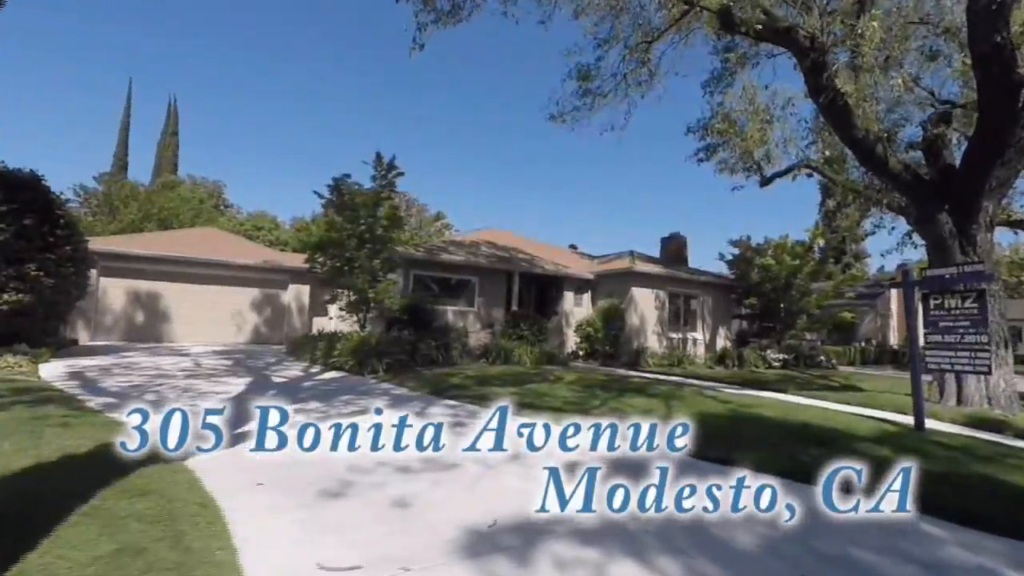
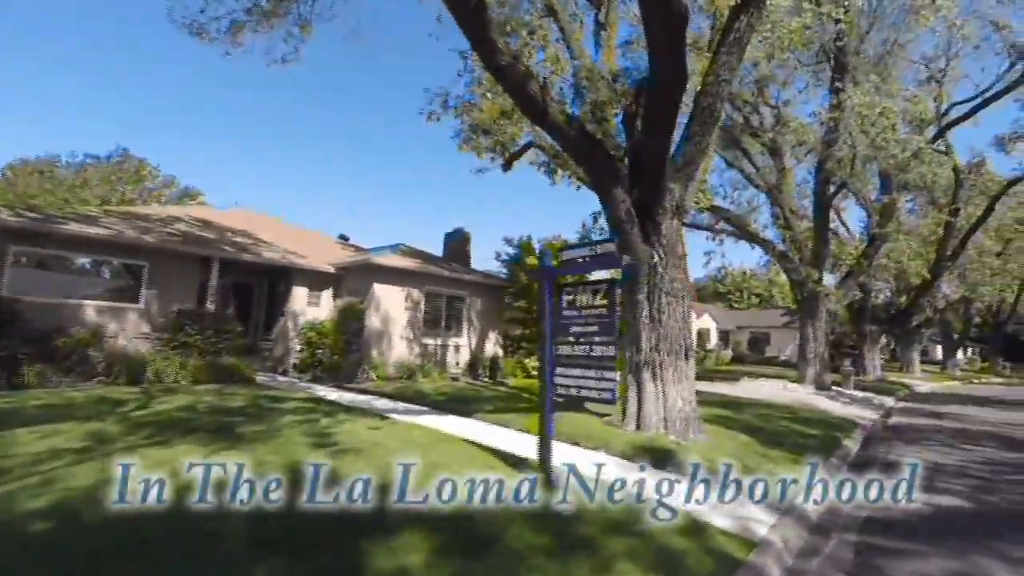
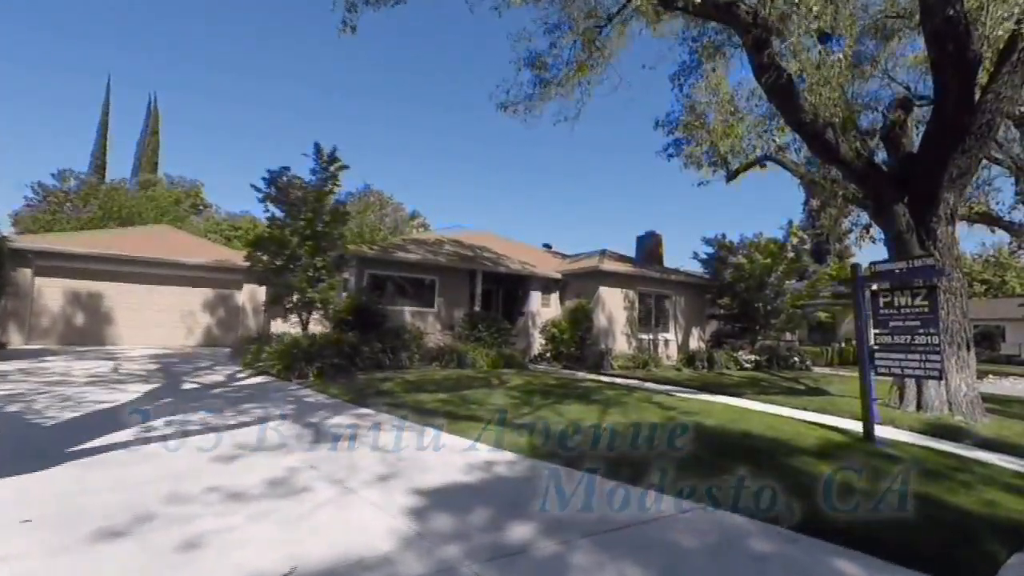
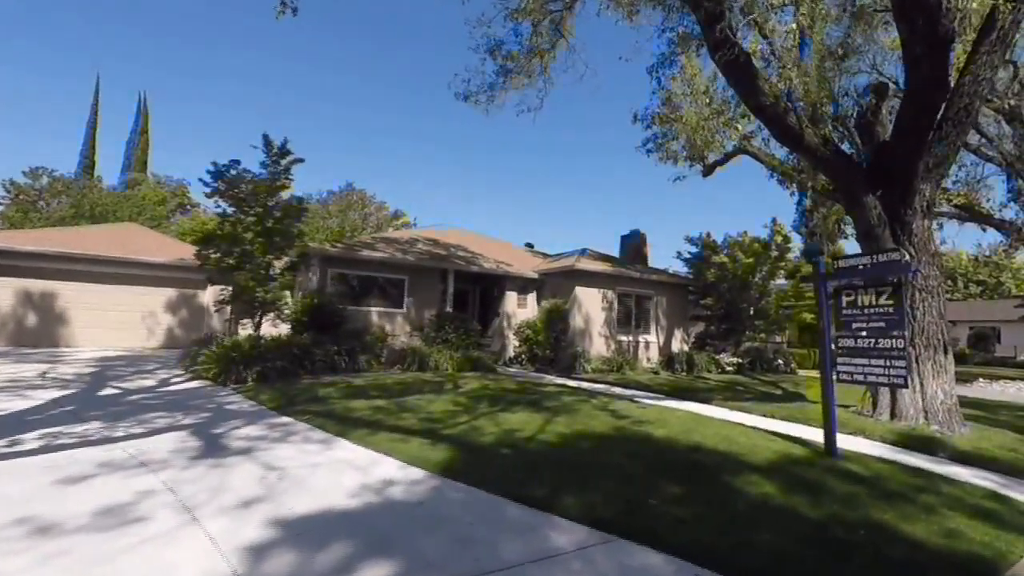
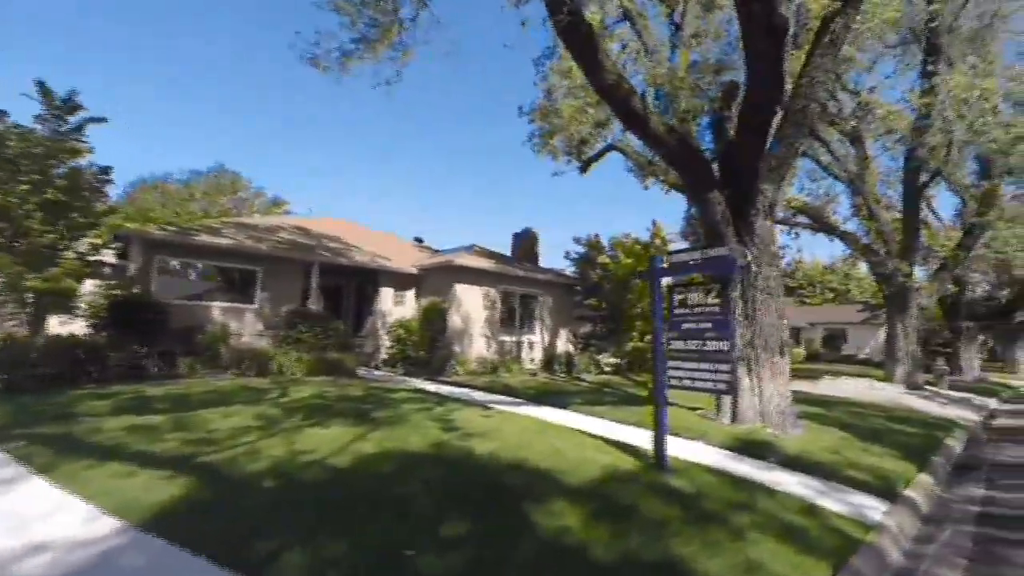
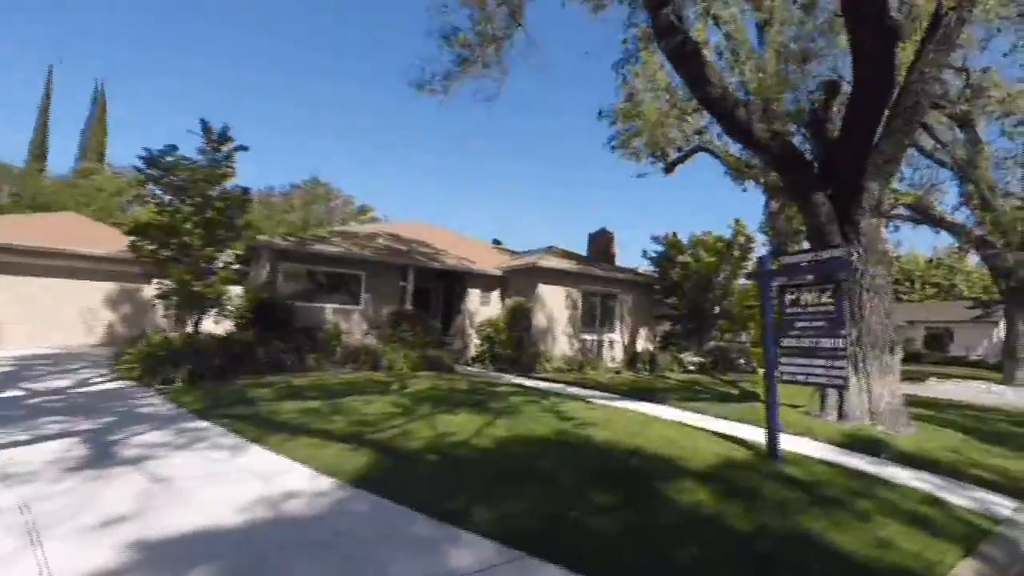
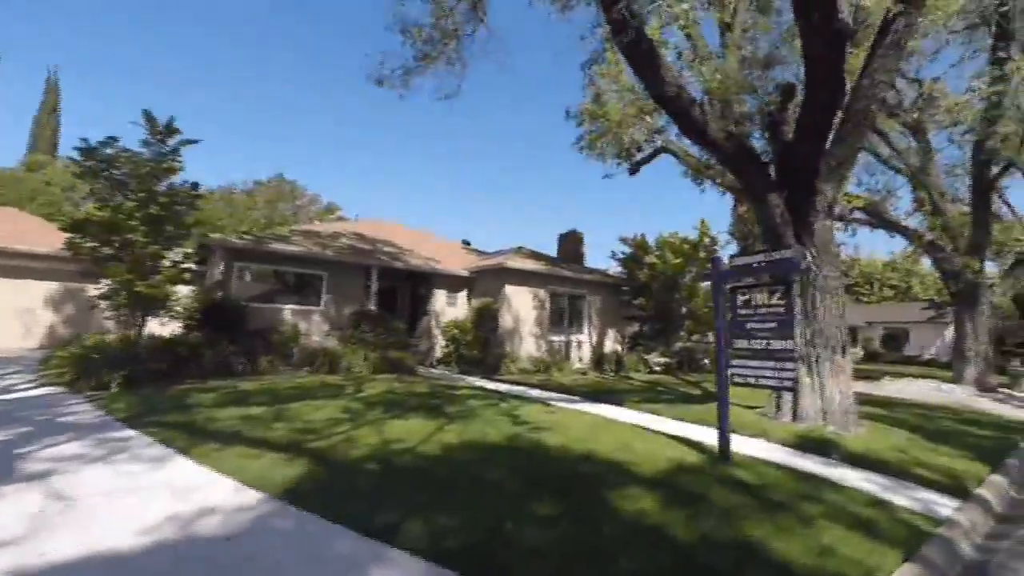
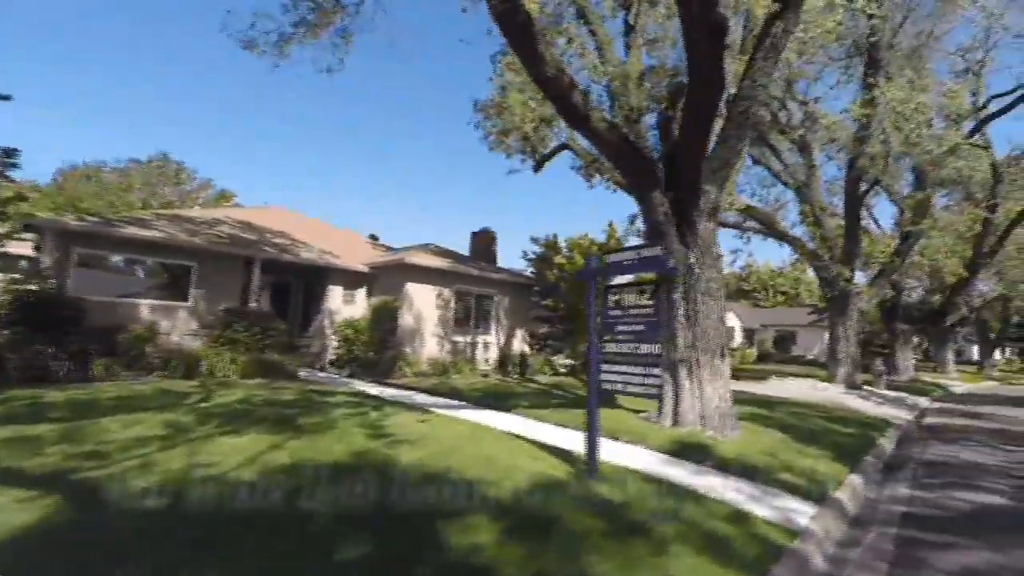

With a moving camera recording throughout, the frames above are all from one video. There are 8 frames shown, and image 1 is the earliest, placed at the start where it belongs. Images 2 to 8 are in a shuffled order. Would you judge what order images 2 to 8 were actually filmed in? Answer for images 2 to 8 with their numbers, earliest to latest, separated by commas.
3, 4, 6, 7, 5, 8, 2
